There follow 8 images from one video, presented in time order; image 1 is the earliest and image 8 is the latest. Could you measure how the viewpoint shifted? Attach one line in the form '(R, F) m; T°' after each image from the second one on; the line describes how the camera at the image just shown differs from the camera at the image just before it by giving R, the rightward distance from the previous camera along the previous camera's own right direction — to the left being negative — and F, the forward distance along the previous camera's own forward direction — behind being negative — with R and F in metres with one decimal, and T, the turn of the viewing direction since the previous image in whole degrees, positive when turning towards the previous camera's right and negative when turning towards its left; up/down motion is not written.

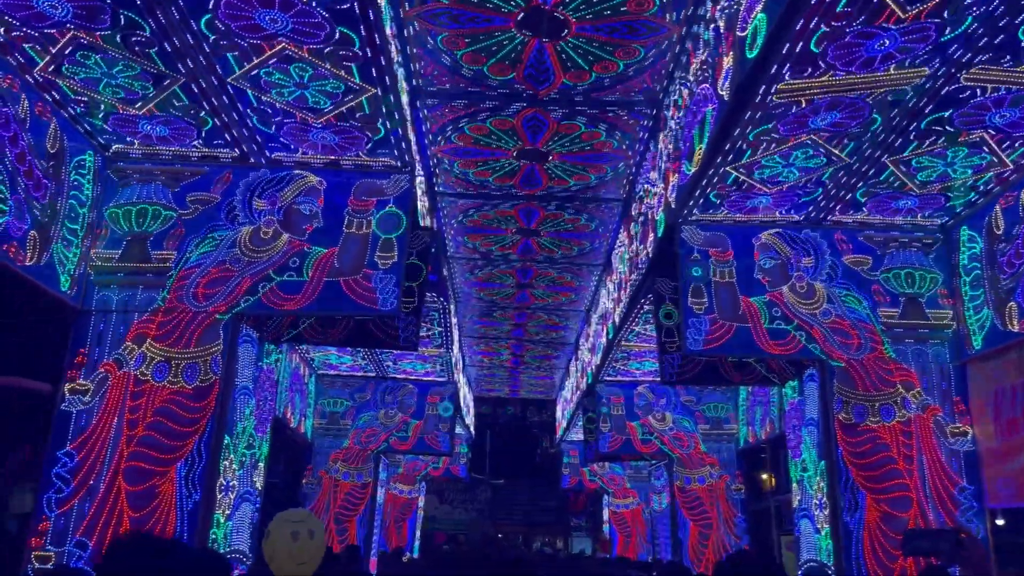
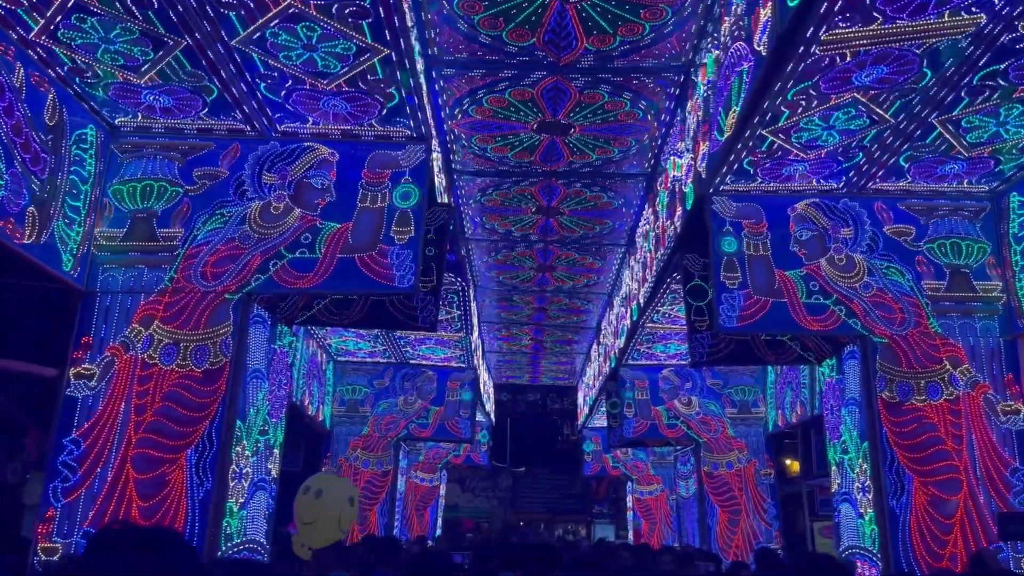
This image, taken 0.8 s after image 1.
(-0.1, +0.4) m; -1°
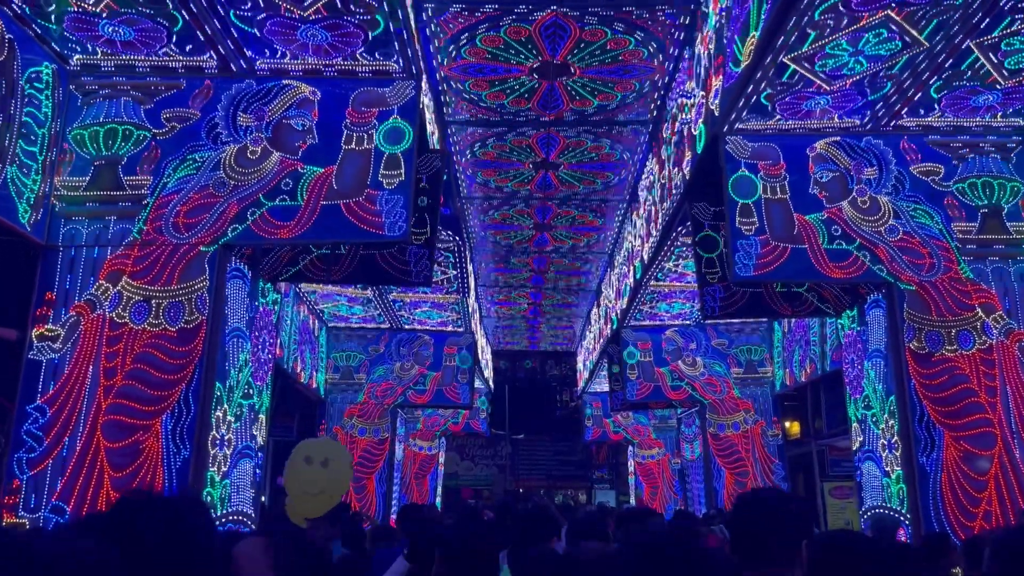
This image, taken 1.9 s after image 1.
(0.0, +0.6) m; 0°
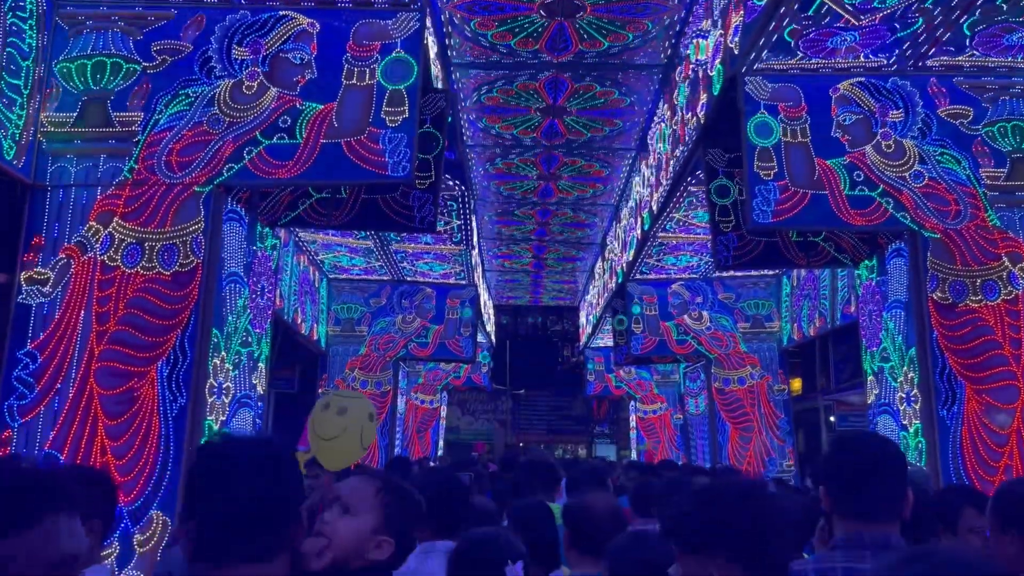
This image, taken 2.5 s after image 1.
(-0.1, +0.3) m; 0°
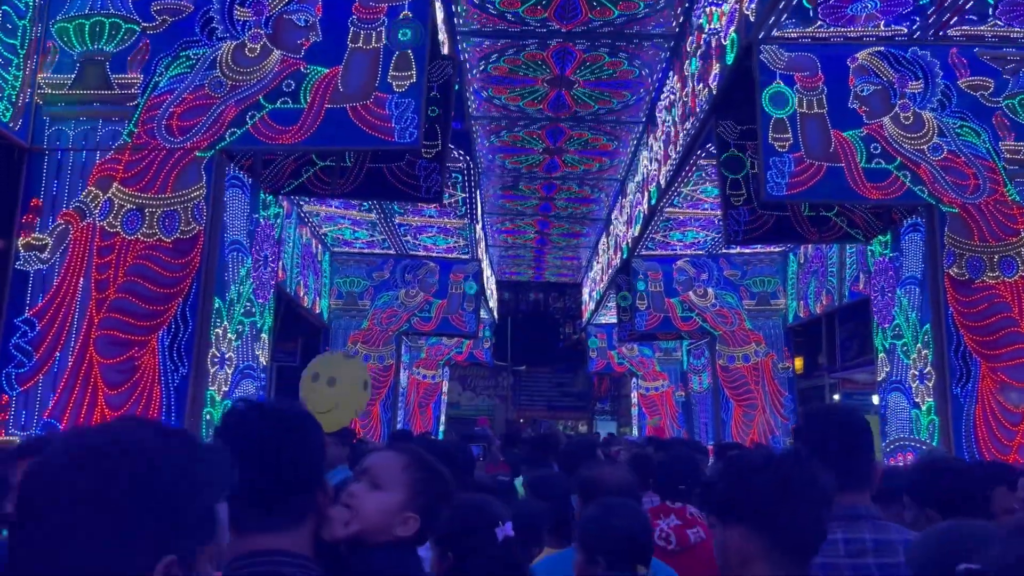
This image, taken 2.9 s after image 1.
(-0.1, +0.1) m; 0°
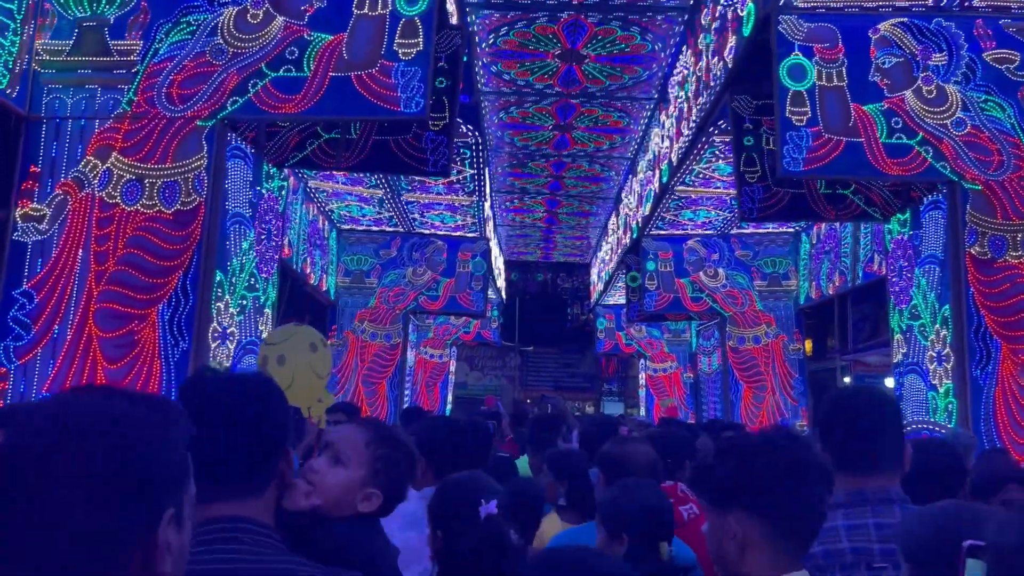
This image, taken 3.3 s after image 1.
(0.0, +0.2) m; -1°
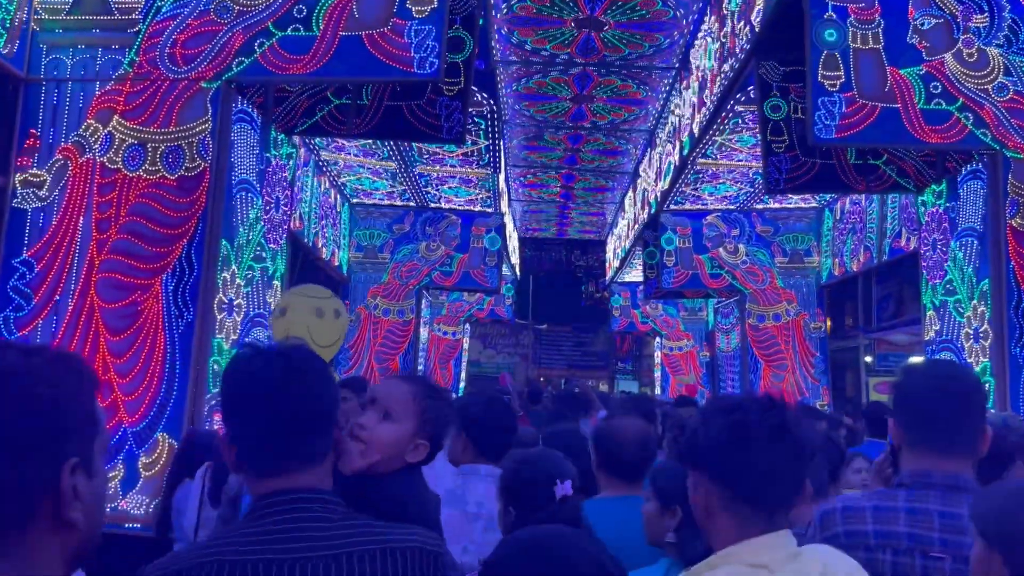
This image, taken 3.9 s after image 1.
(0.0, +0.3) m; -1°
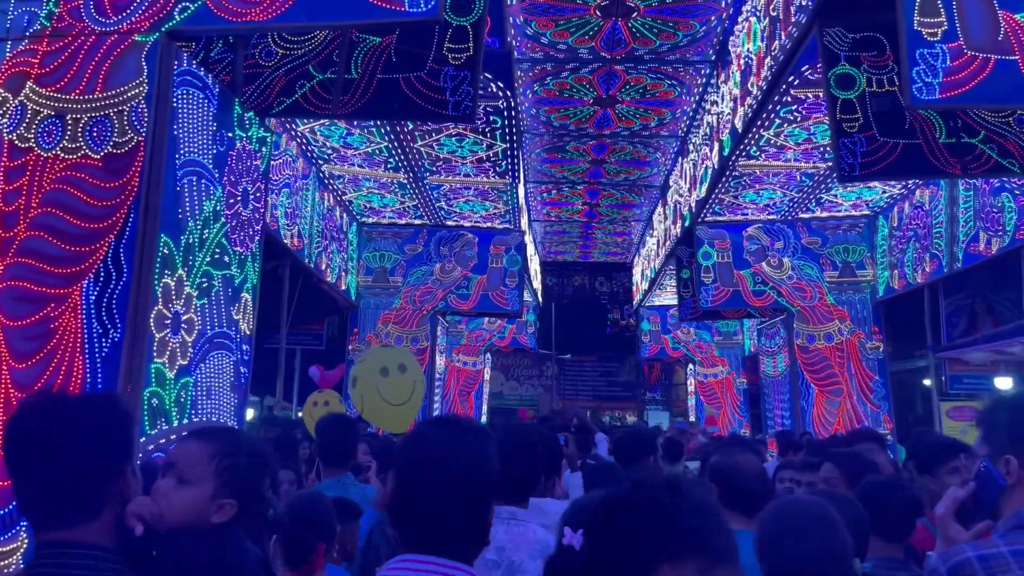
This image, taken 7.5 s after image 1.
(0.0, +1.3) m; -1°
